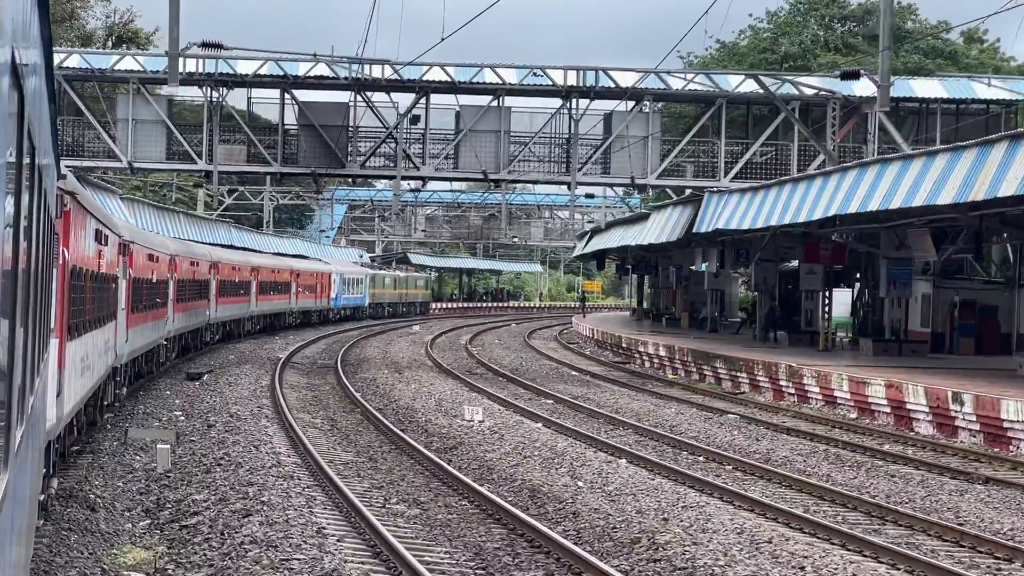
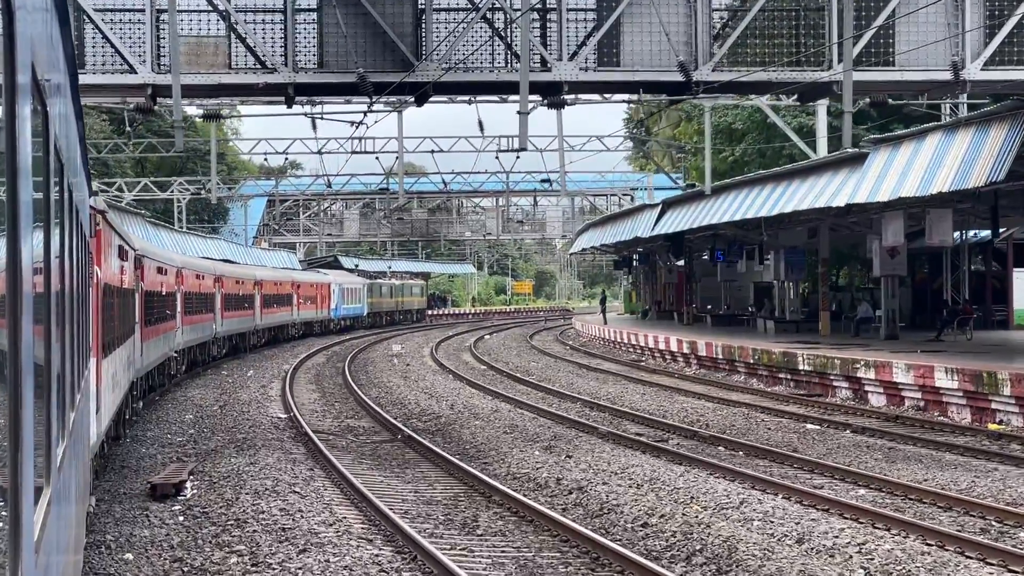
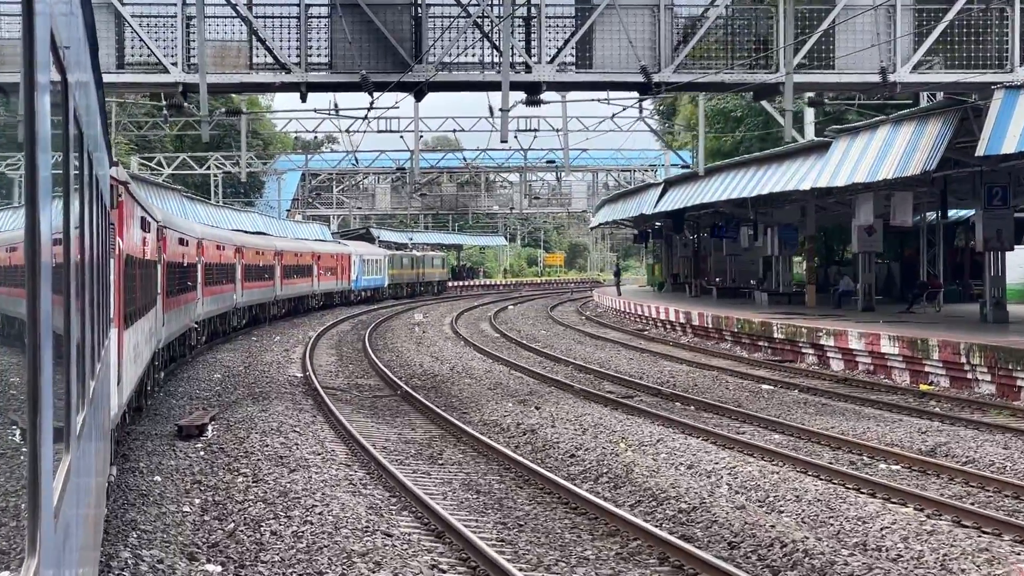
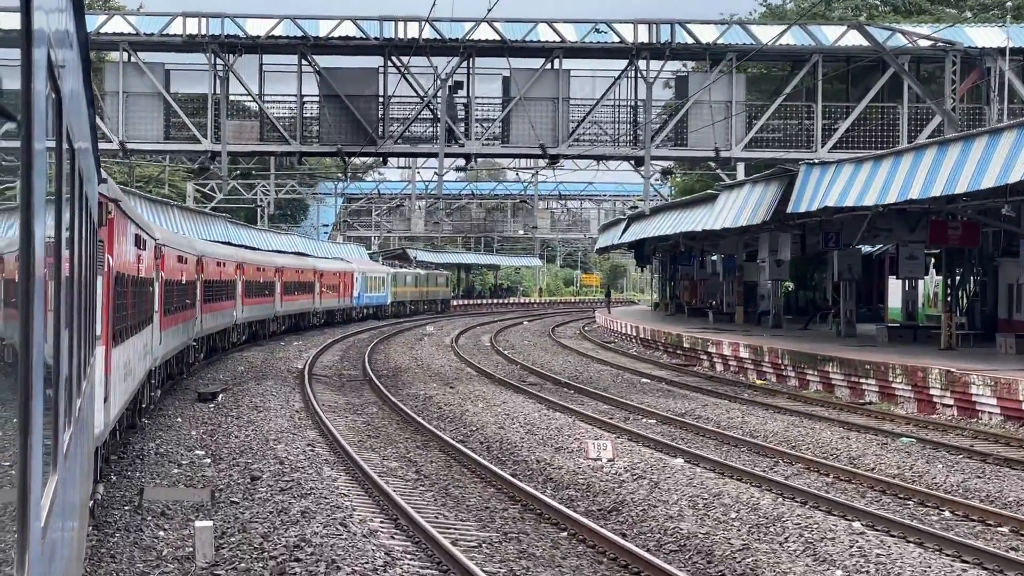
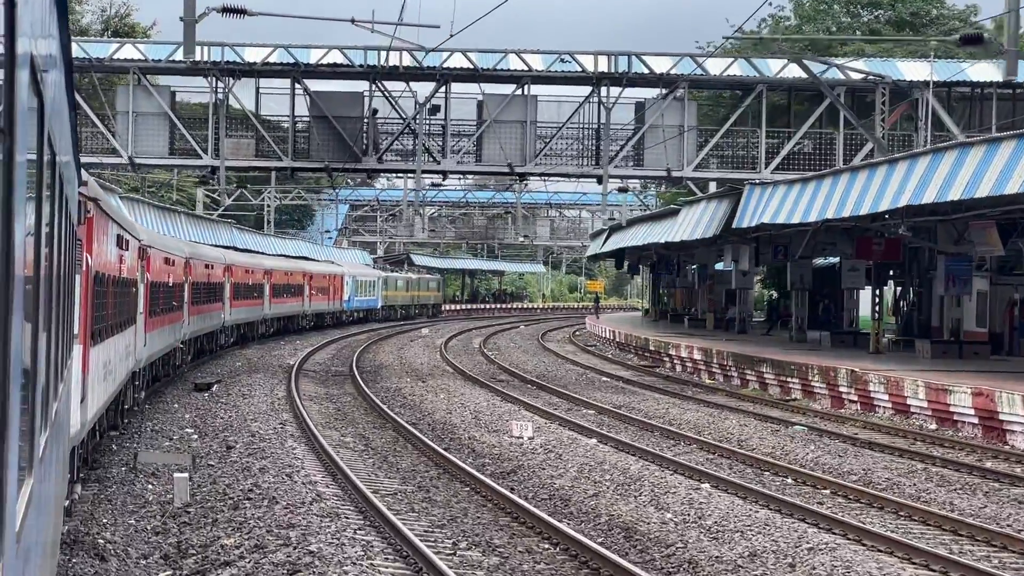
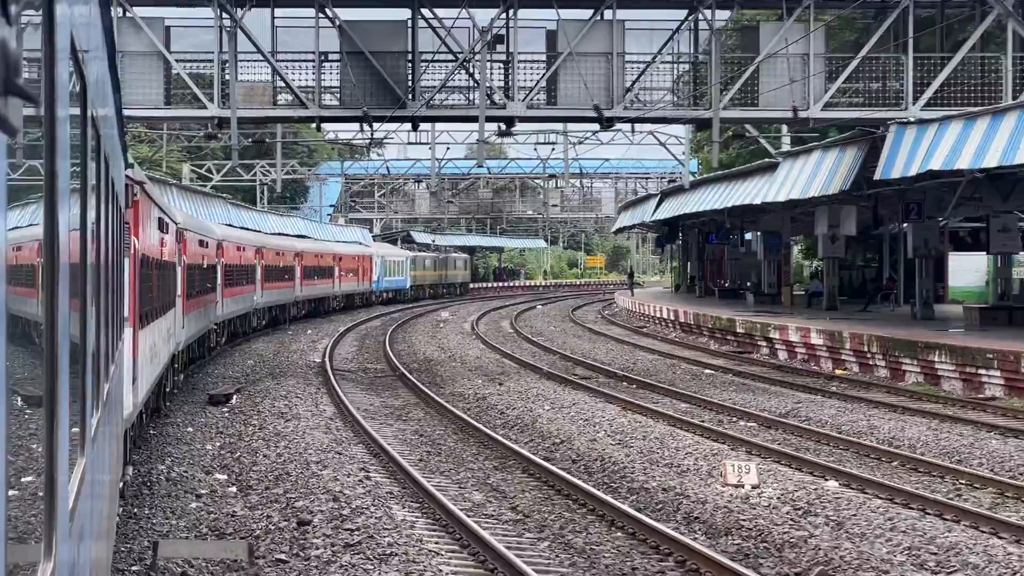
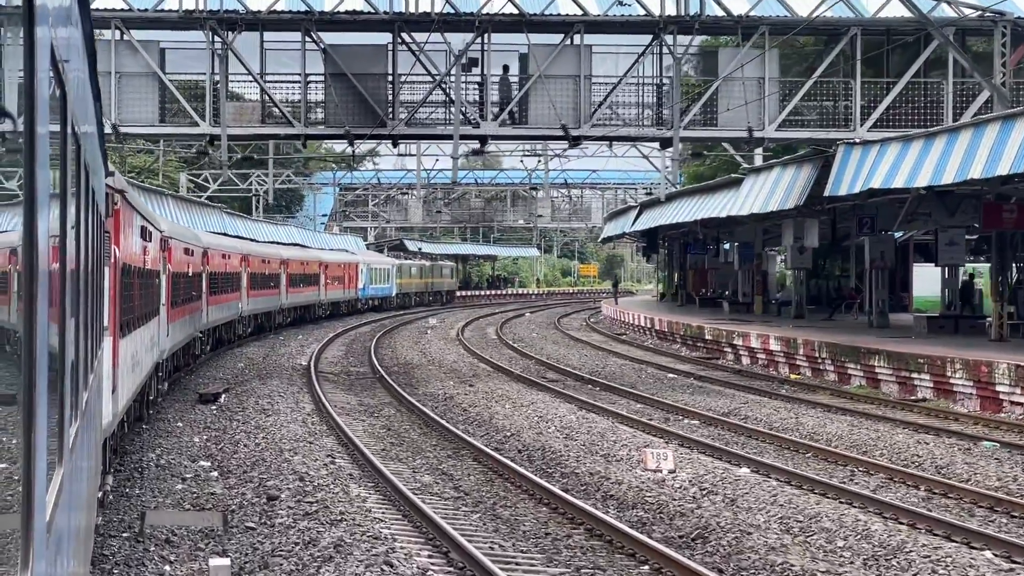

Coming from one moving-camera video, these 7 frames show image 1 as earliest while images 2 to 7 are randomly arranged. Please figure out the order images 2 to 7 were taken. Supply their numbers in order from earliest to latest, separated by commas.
5, 4, 7, 6, 3, 2
